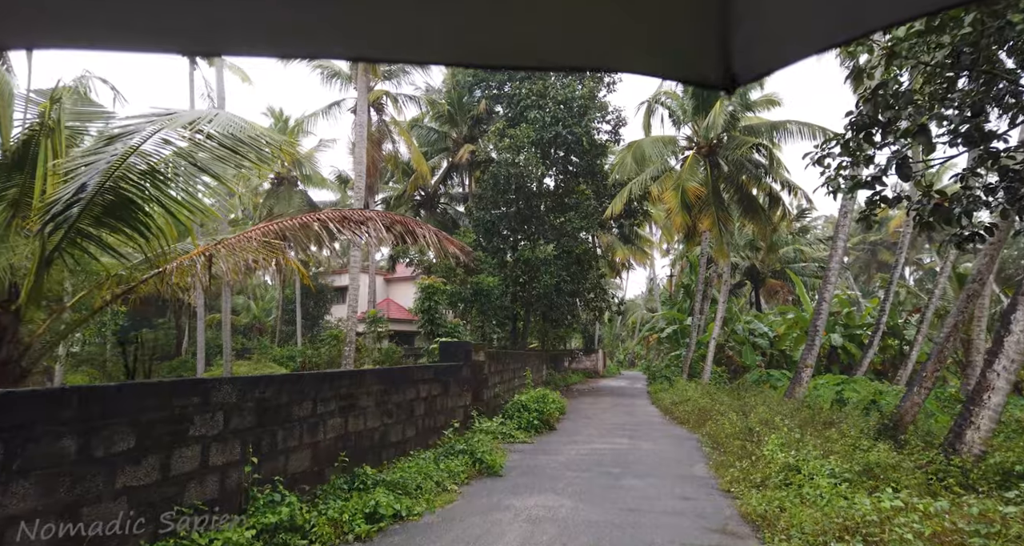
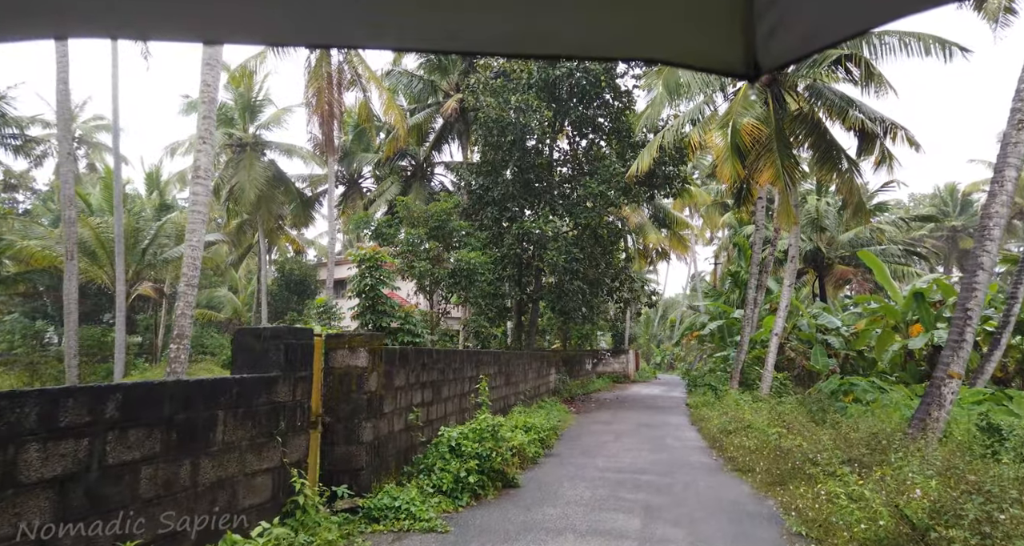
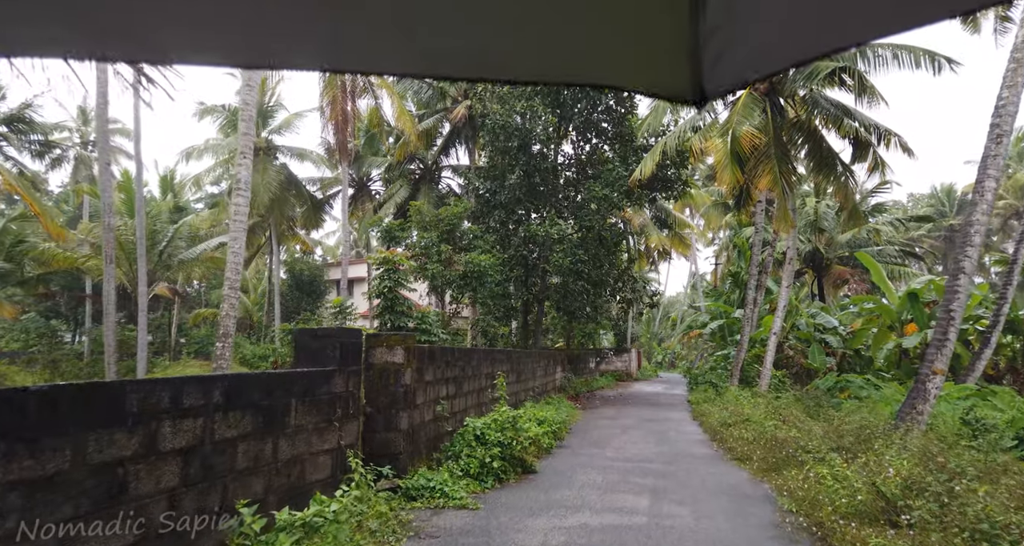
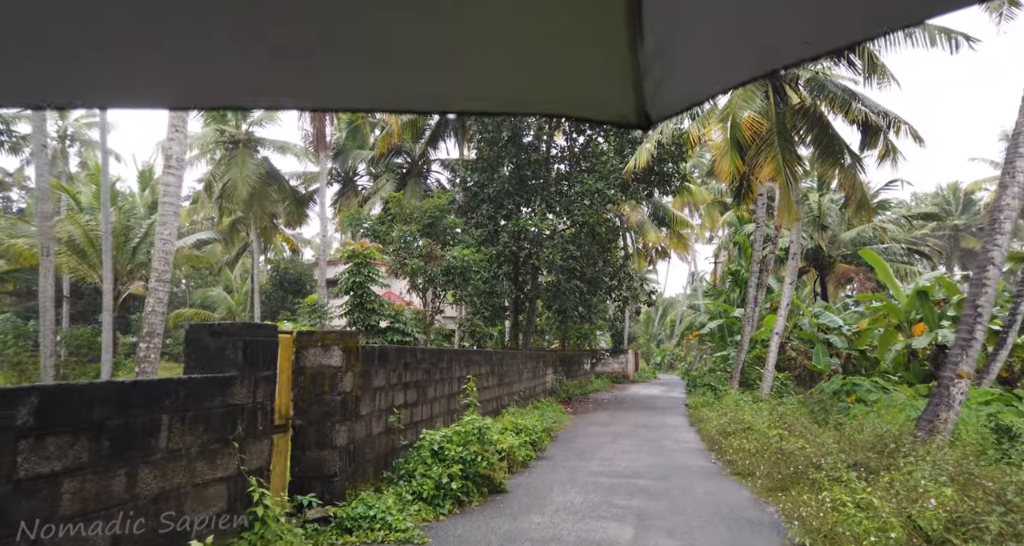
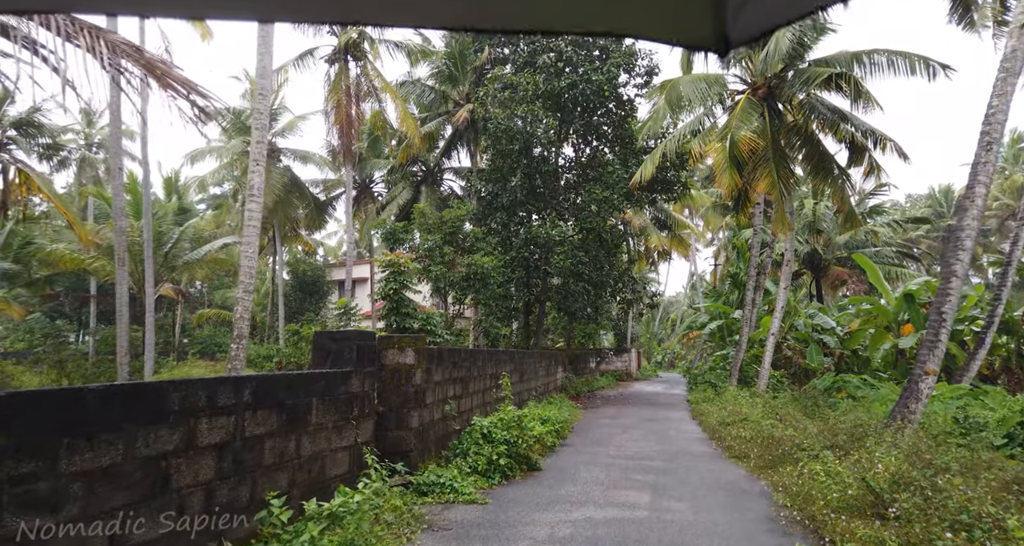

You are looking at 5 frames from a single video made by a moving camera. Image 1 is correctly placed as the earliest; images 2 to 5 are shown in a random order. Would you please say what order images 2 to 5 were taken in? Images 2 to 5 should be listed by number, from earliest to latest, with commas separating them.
5, 3, 2, 4
